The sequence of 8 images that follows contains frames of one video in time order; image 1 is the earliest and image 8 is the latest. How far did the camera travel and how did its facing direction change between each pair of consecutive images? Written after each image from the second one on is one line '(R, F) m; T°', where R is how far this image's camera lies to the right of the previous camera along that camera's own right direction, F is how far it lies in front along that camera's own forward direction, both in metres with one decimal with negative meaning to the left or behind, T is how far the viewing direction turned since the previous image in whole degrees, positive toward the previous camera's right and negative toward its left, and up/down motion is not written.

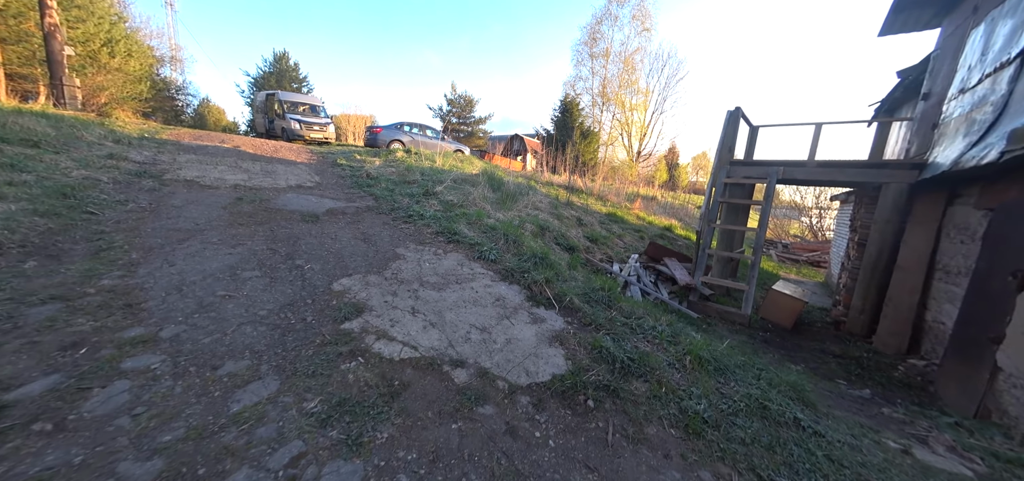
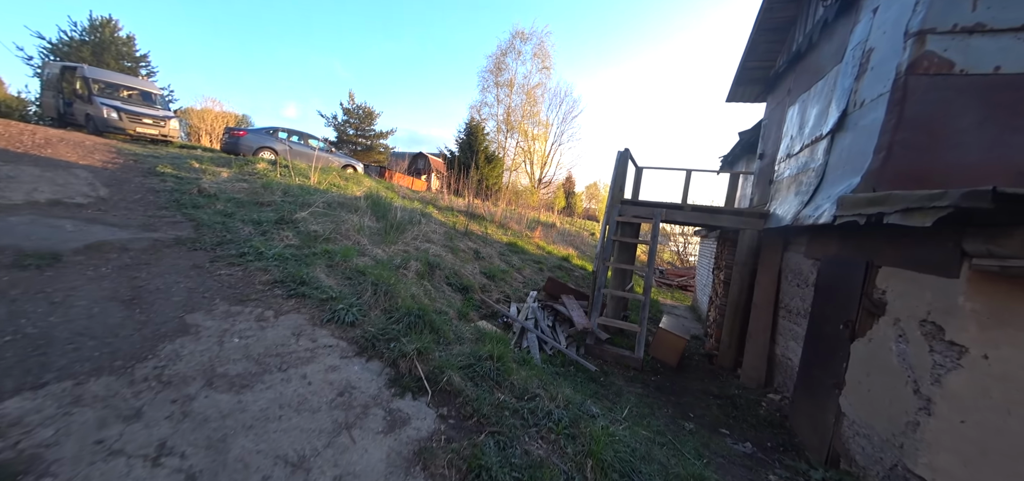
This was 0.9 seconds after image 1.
(+0.2, +0.6) m; +15°
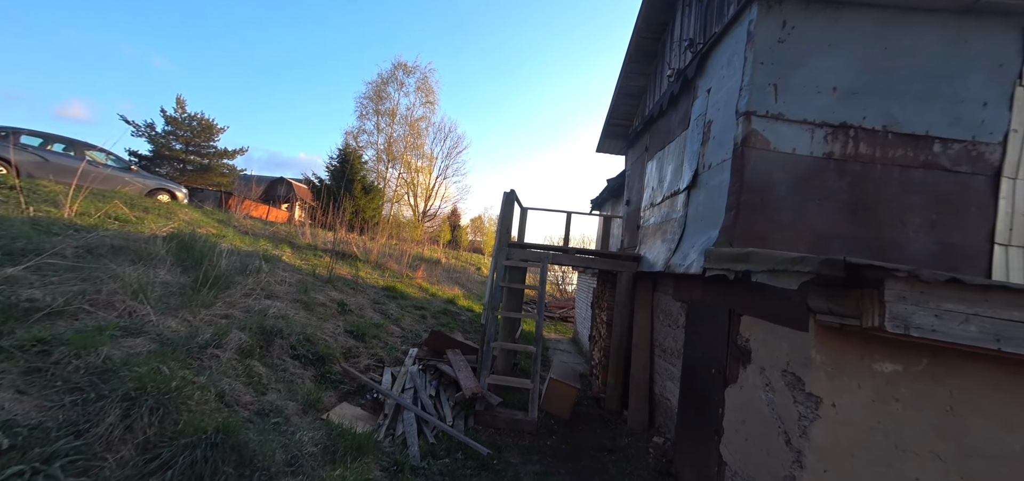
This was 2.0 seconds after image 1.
(+0.1, +0.6) m; +18°
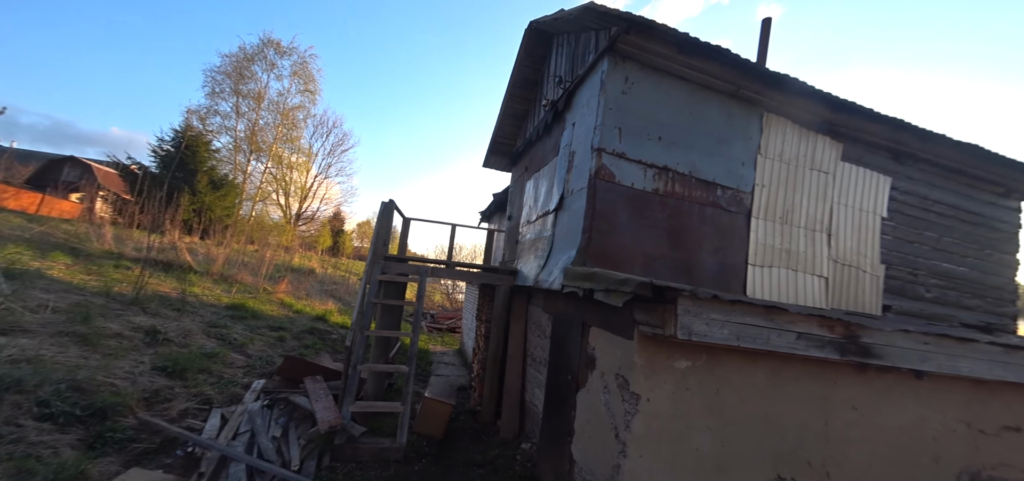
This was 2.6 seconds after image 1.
(+0.2, 0.0) m; +18°
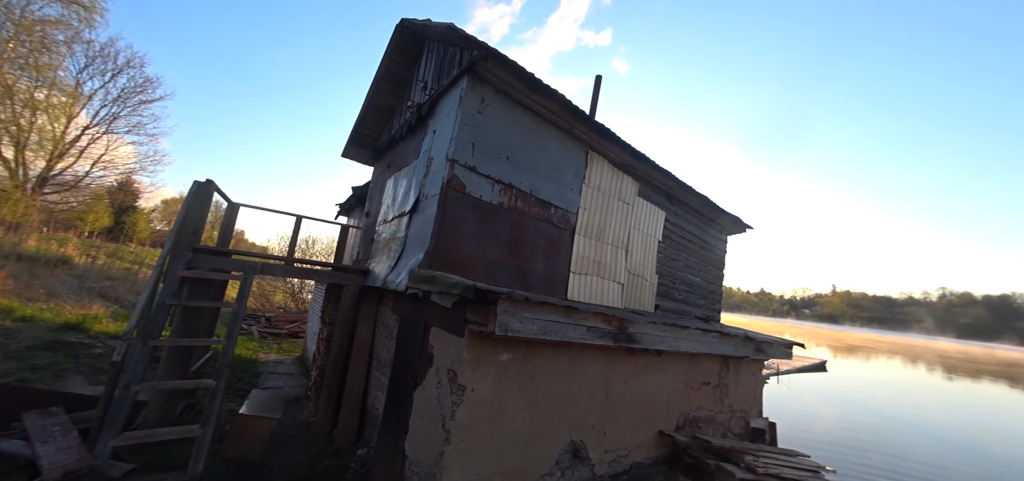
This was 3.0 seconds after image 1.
(+0.2, -0.3) m; +21°
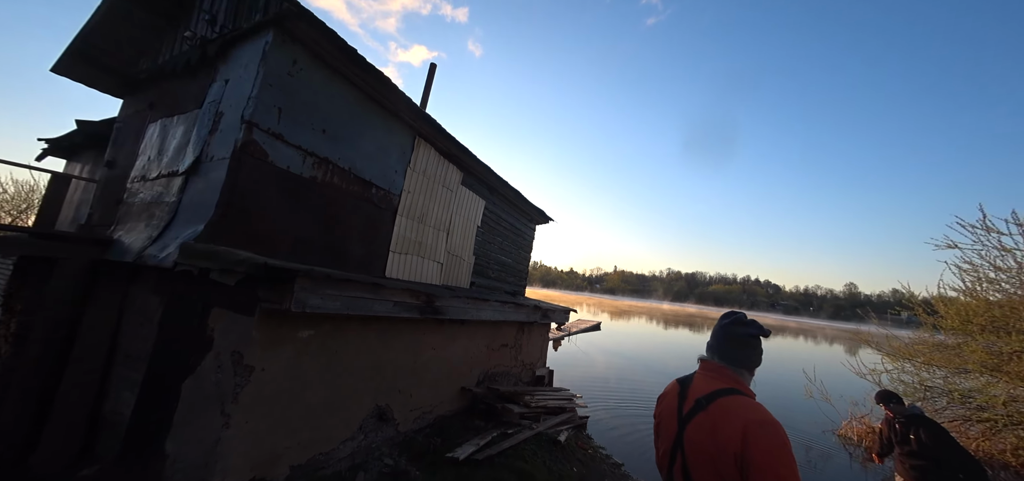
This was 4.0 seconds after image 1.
(+0.2, -0.4) m; +26°
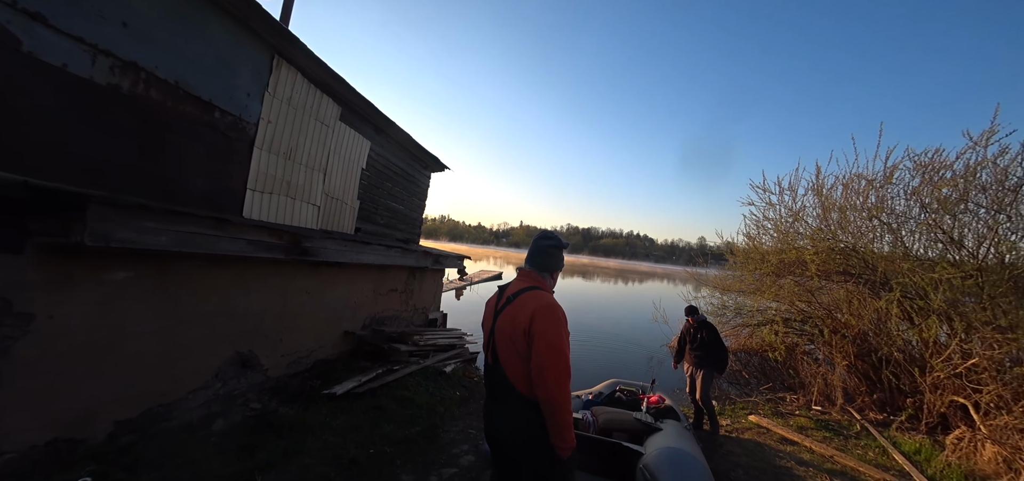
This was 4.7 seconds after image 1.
(+0.2, -0.1) m; +16°
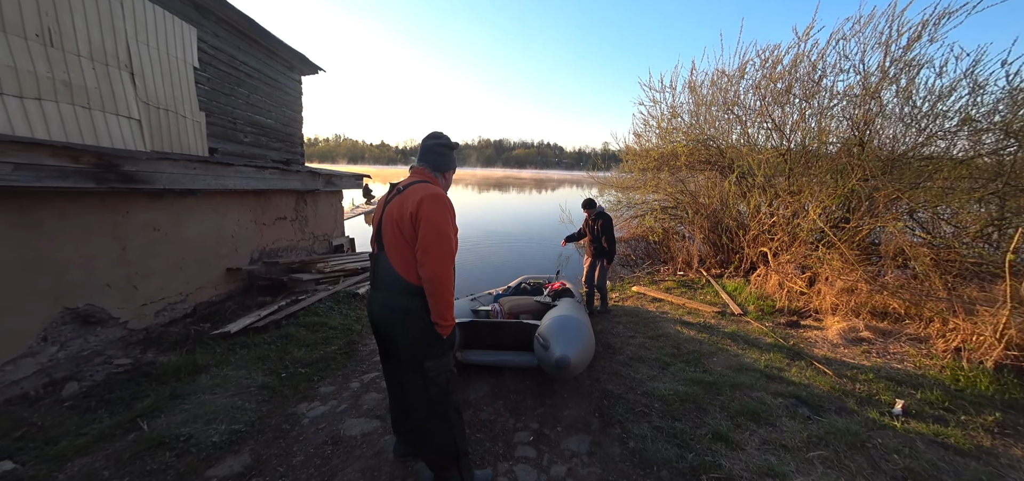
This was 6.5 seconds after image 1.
(+0.1, 0.0) m; +14°
